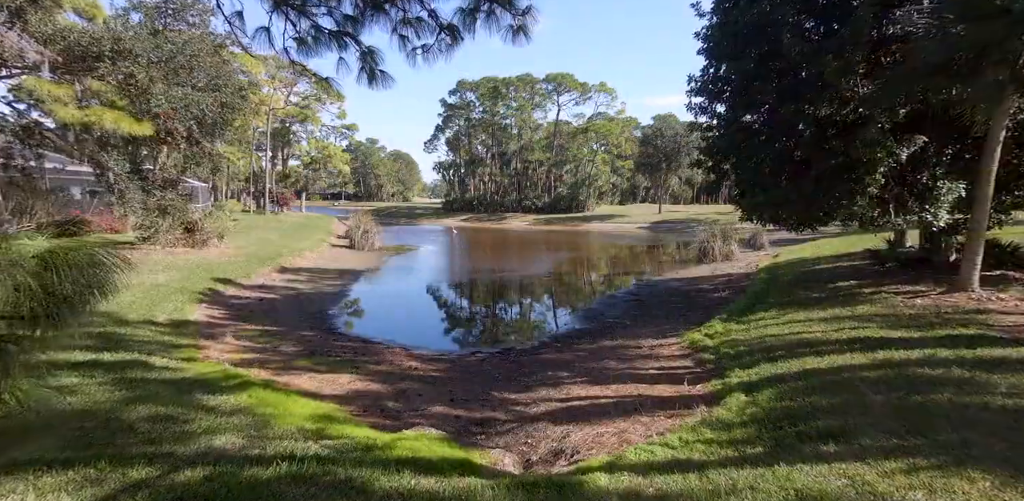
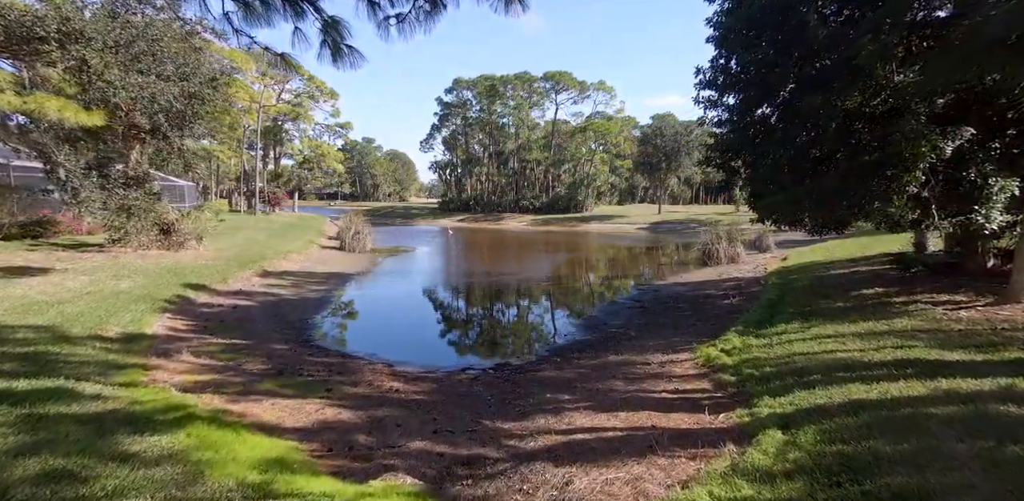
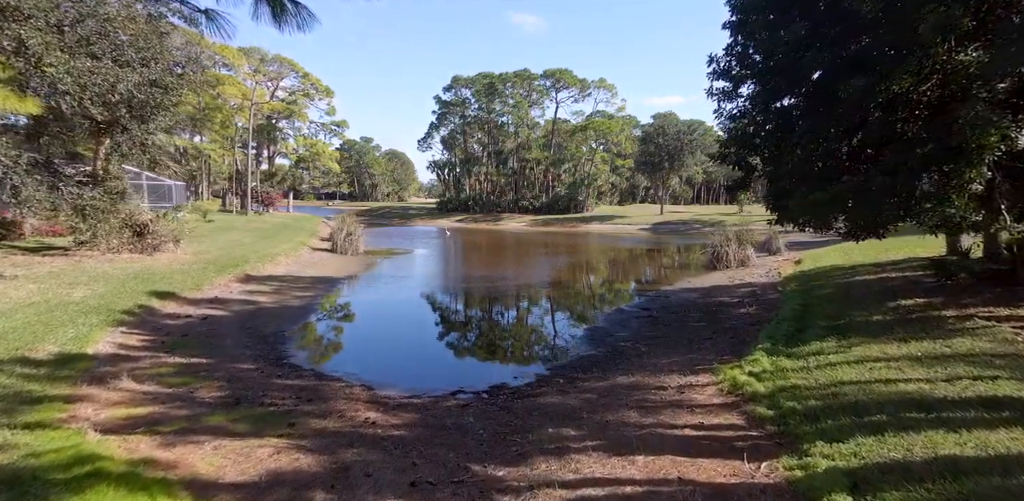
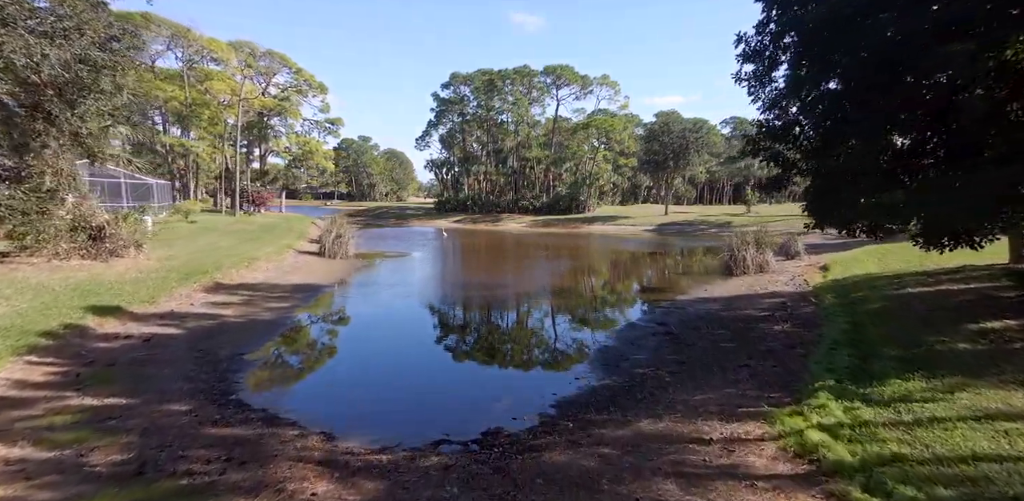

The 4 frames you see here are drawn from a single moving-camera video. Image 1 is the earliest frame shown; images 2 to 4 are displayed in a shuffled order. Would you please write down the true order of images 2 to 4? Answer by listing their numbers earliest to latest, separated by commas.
2, 3, 4
